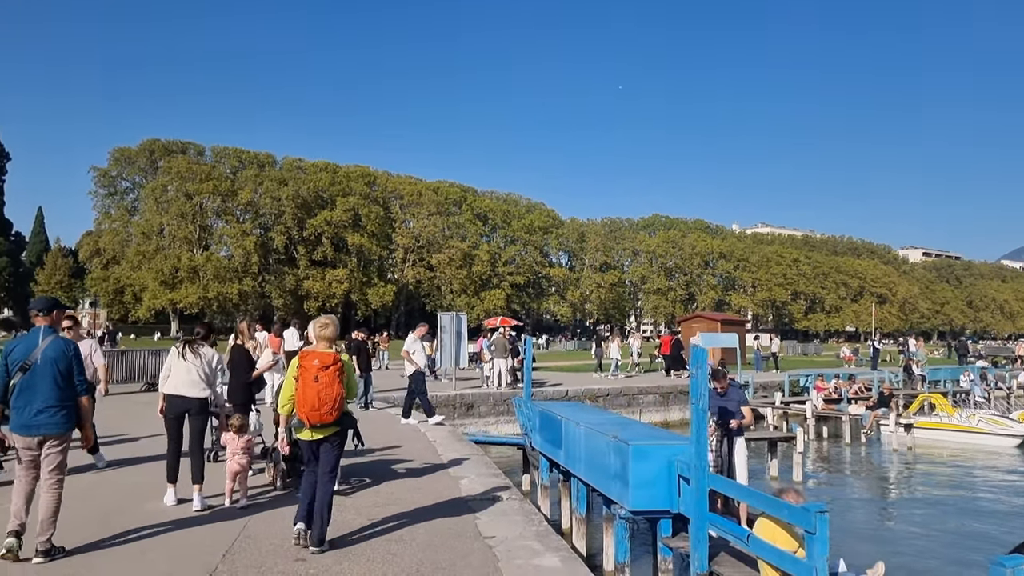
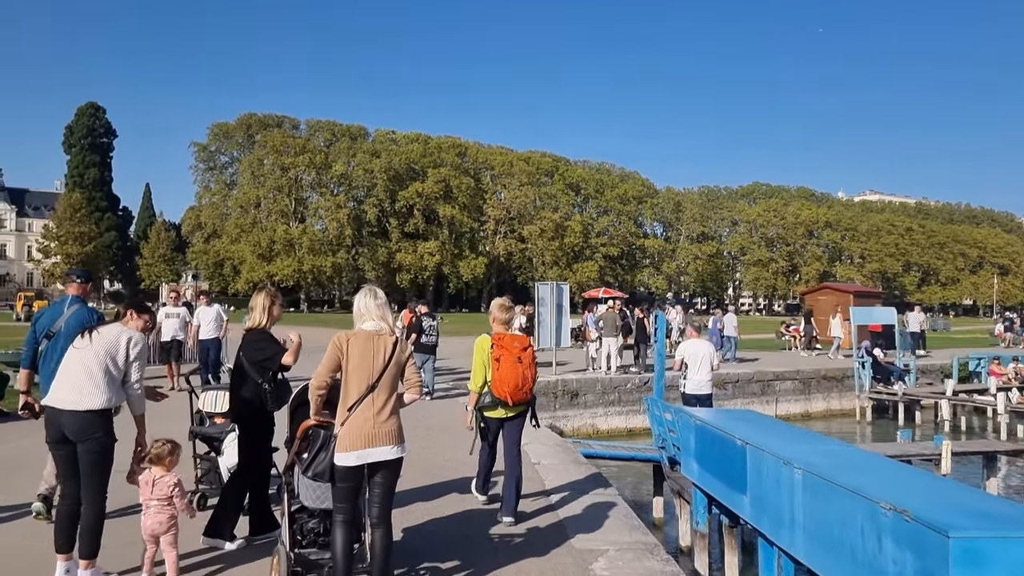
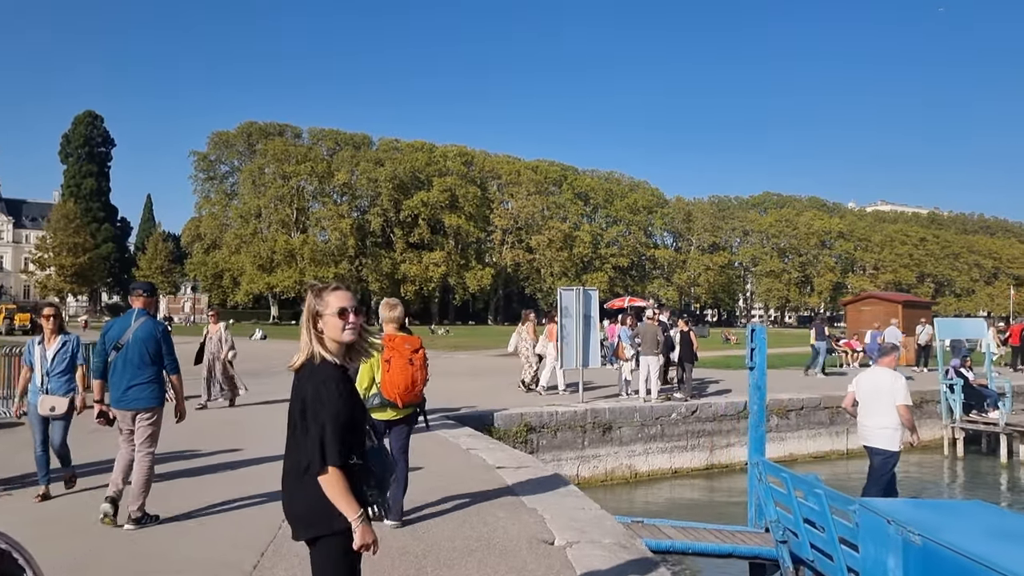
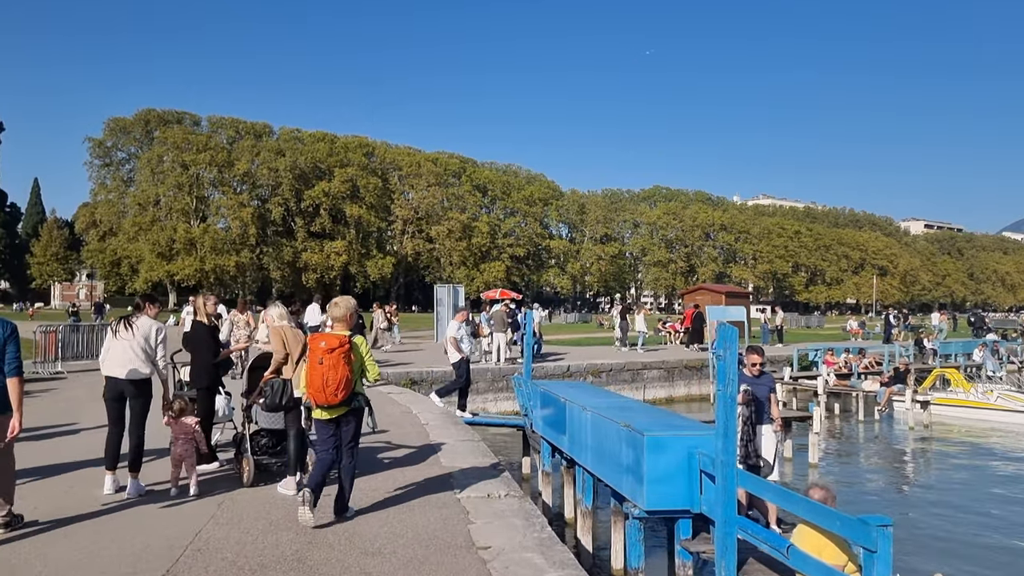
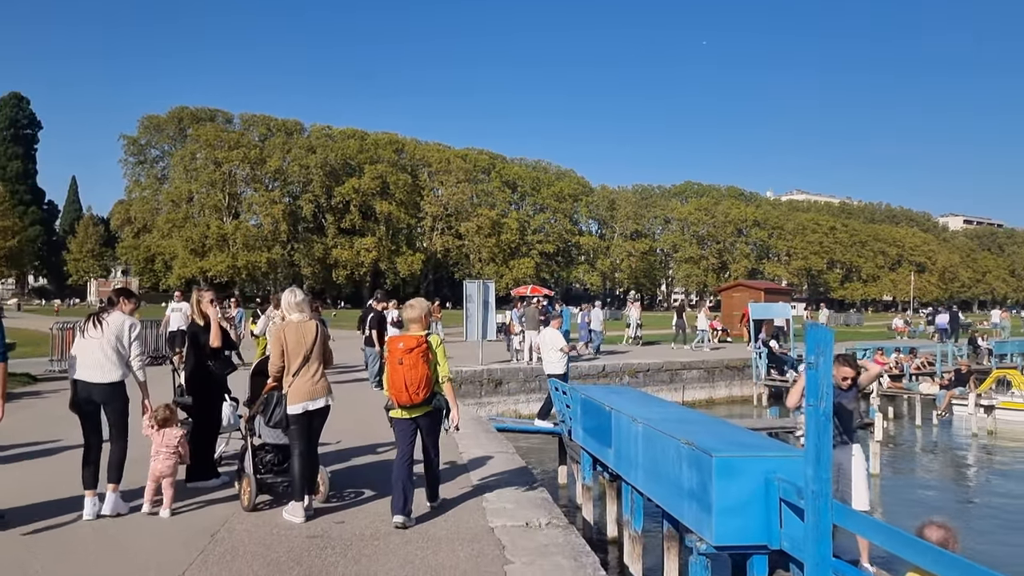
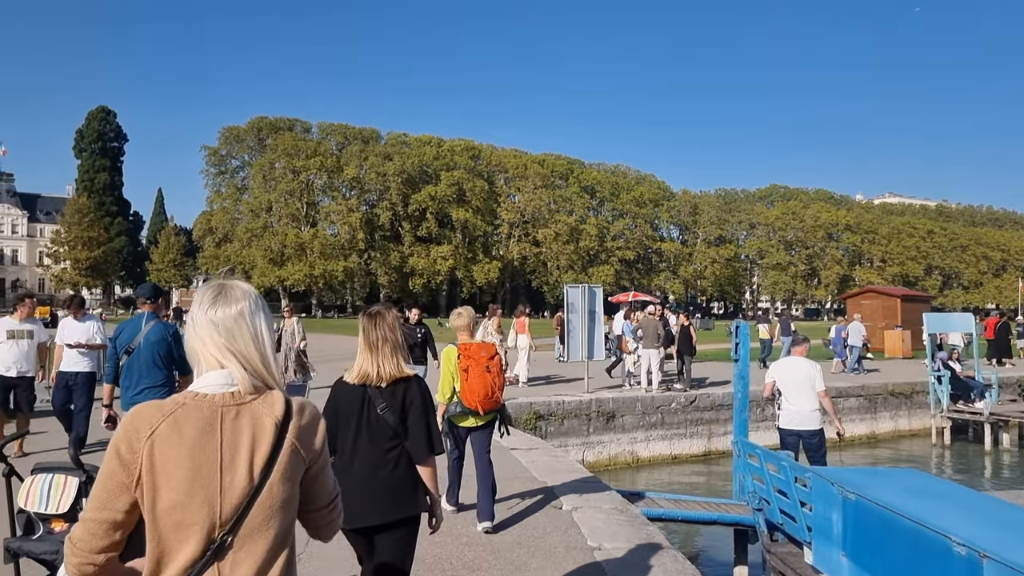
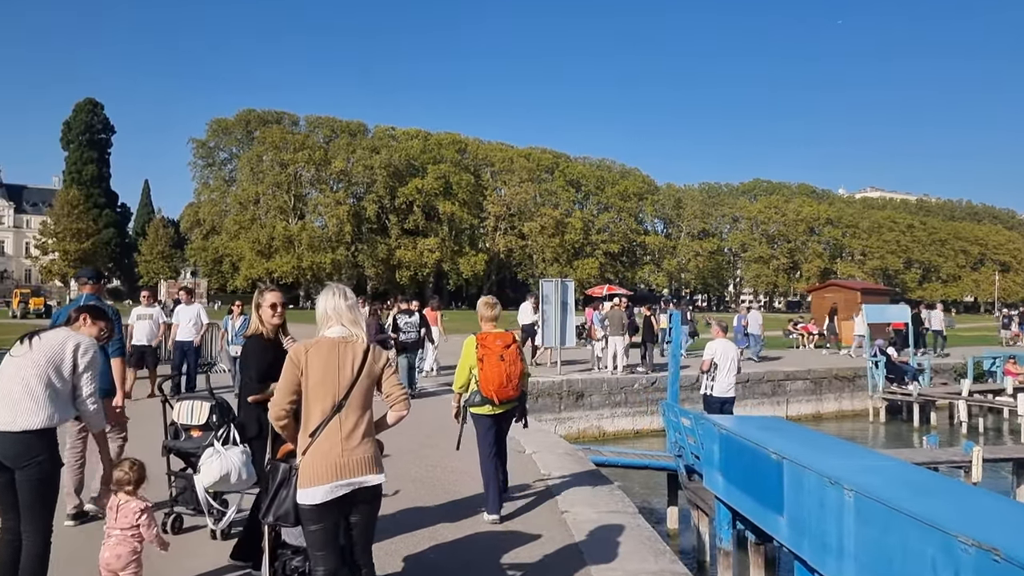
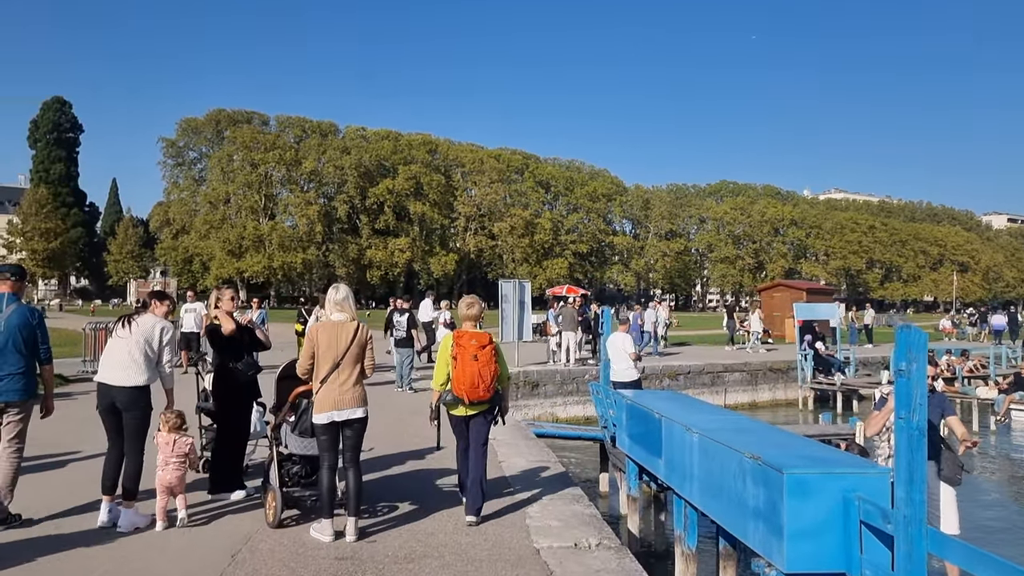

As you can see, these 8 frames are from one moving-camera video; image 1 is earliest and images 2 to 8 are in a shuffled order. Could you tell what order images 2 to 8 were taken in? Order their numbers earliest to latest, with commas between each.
4, 5, 8, 2, 7, 6, 3
